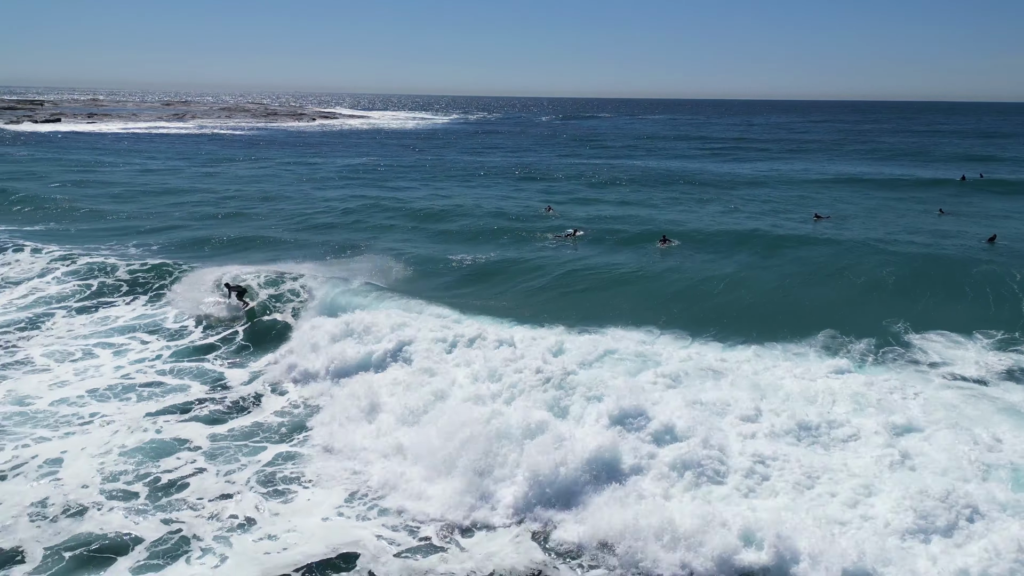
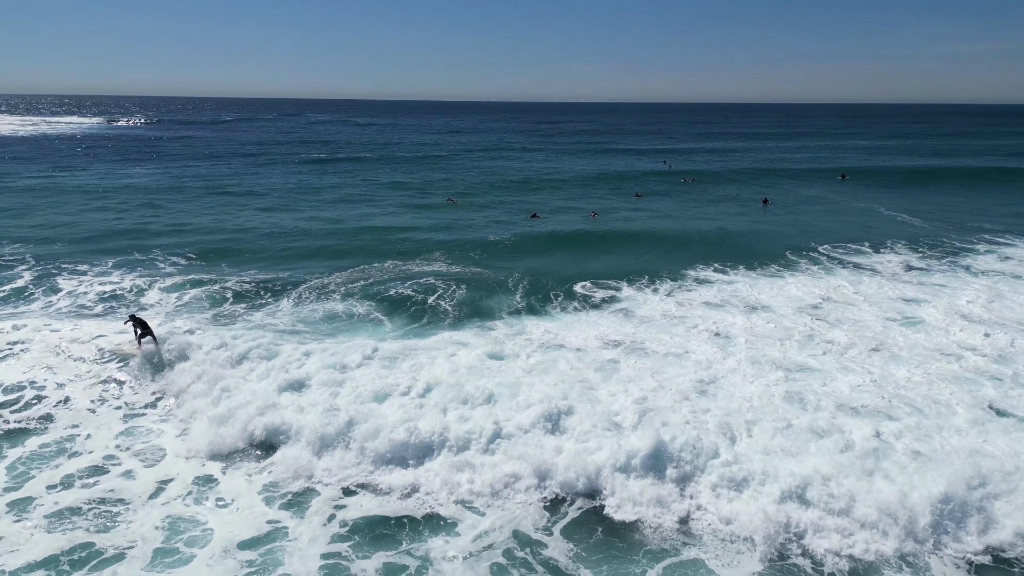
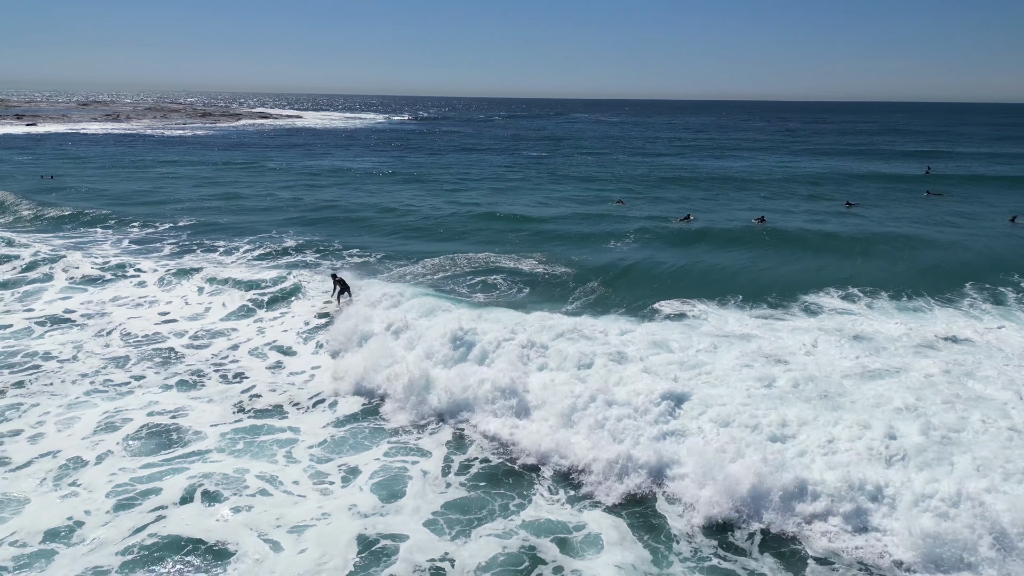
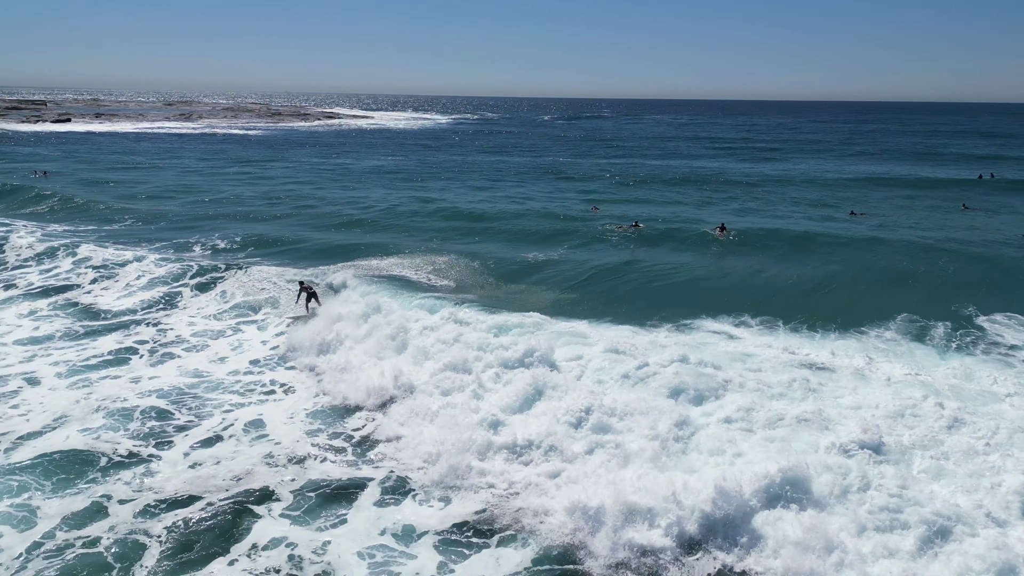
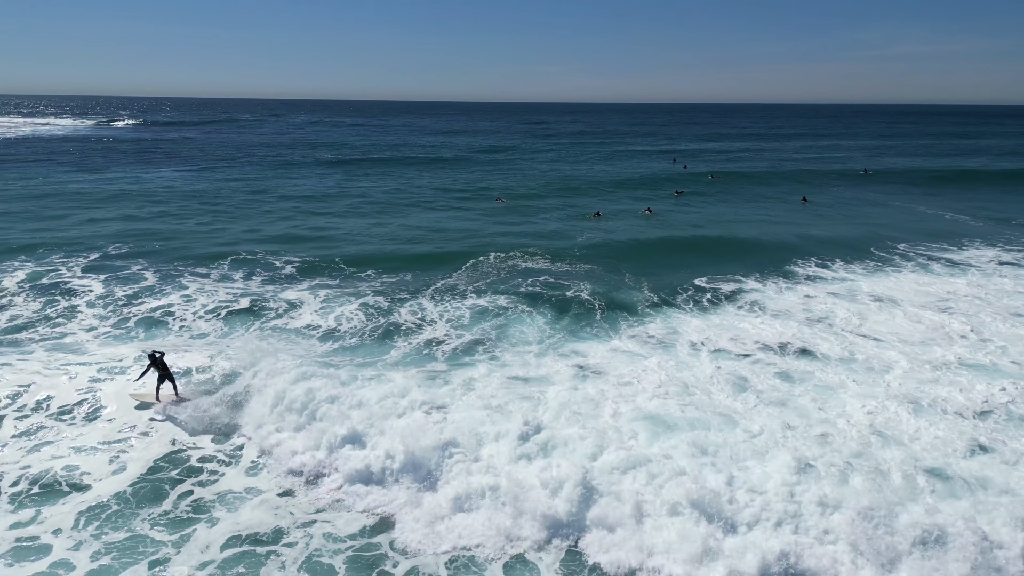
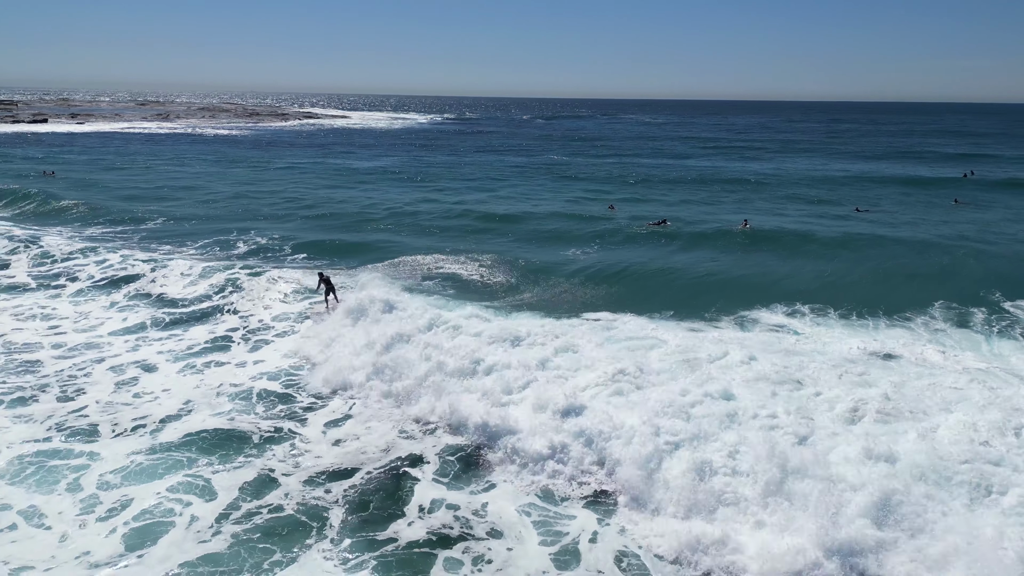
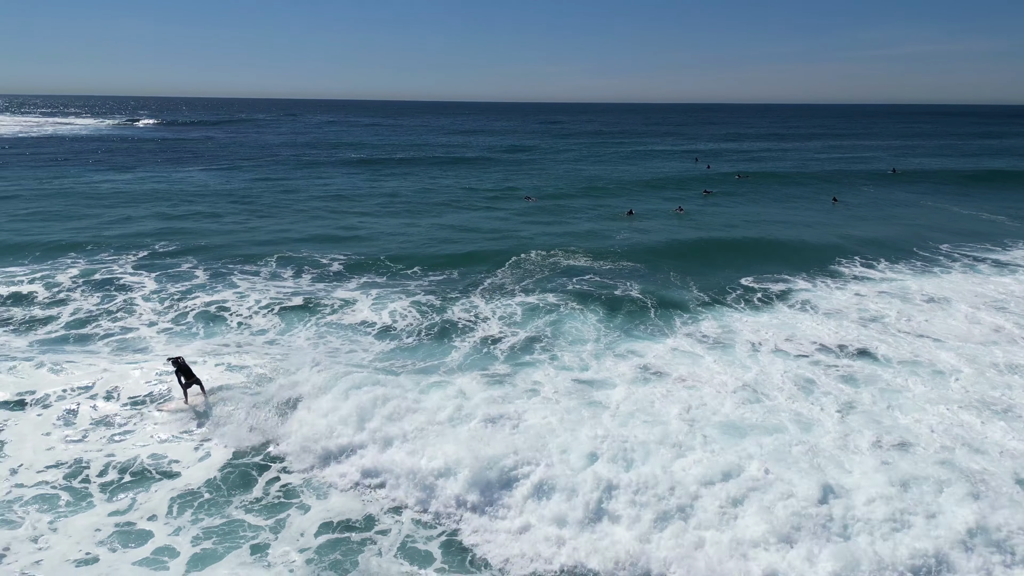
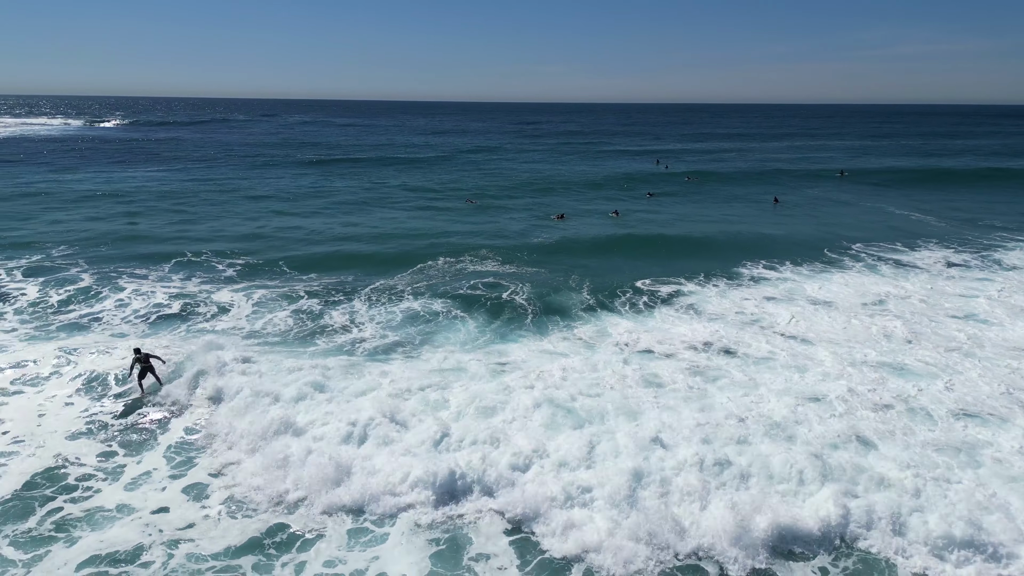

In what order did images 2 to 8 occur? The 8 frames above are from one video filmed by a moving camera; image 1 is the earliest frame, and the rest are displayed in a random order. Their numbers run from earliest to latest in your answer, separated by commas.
4, 6, 3, 2, 8, 5, 7
